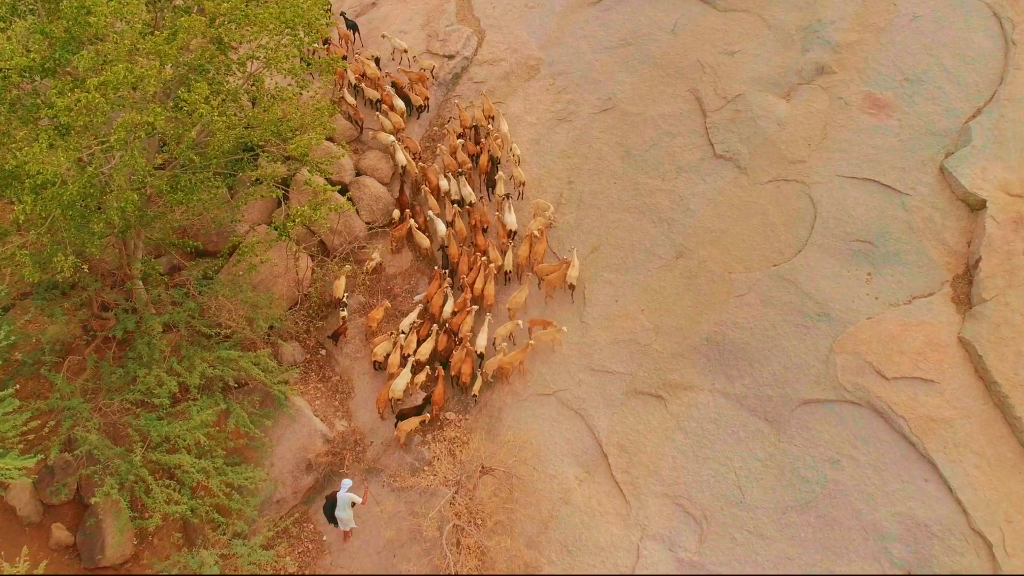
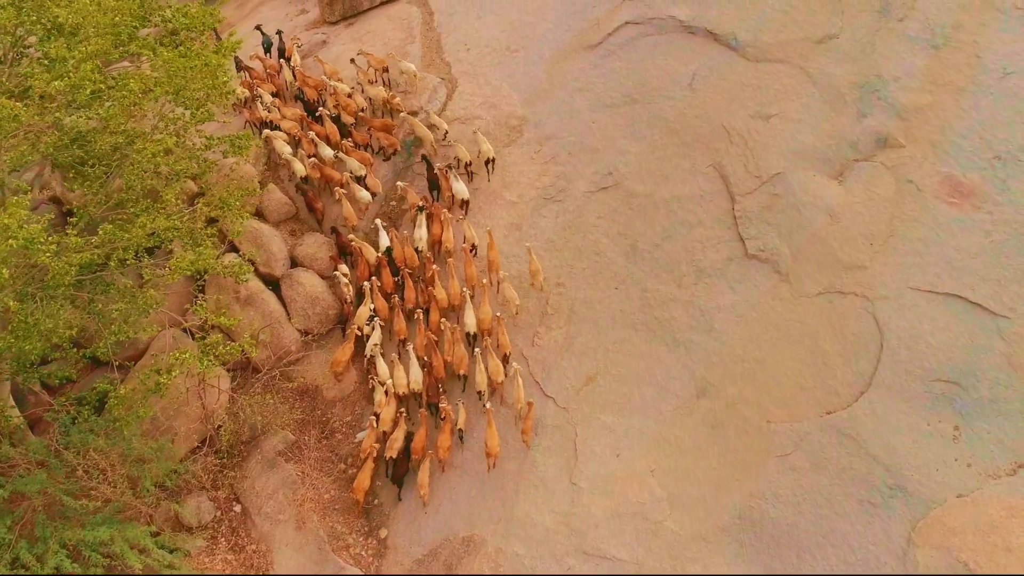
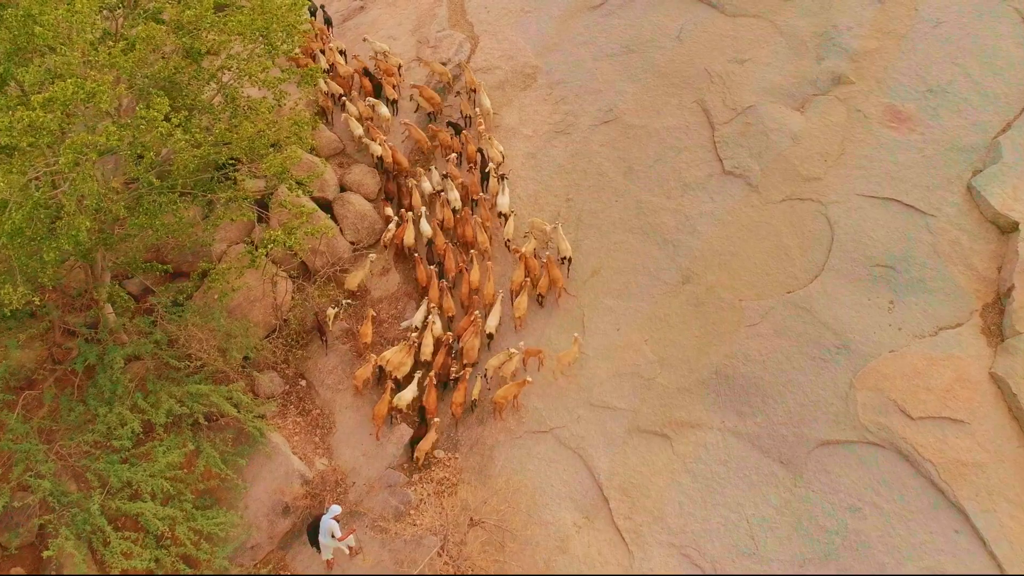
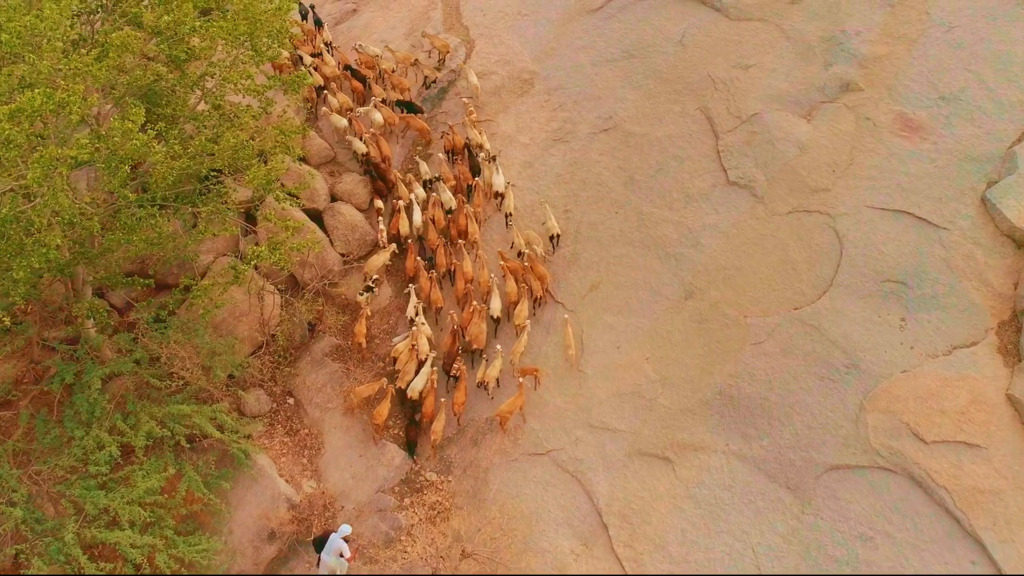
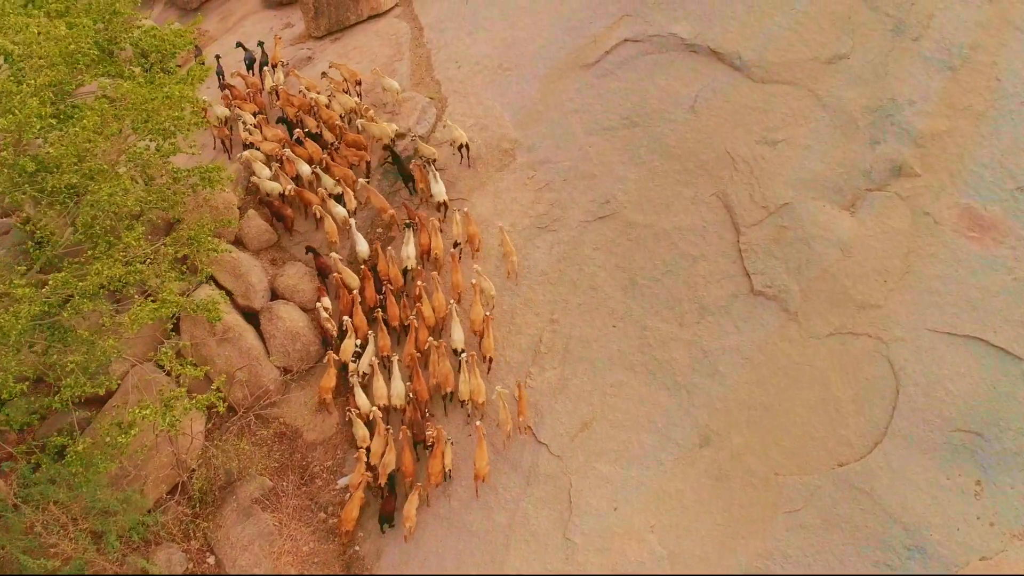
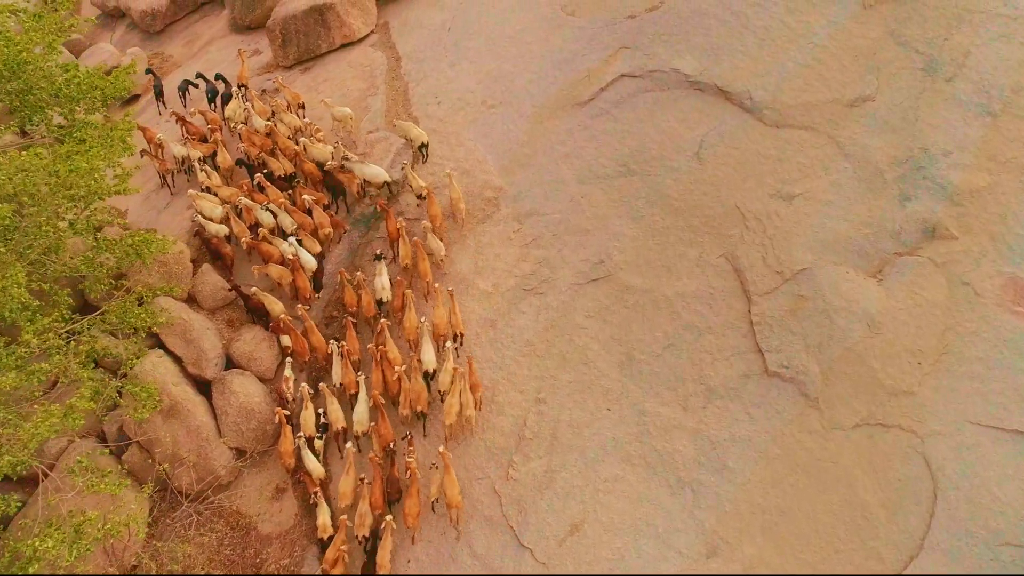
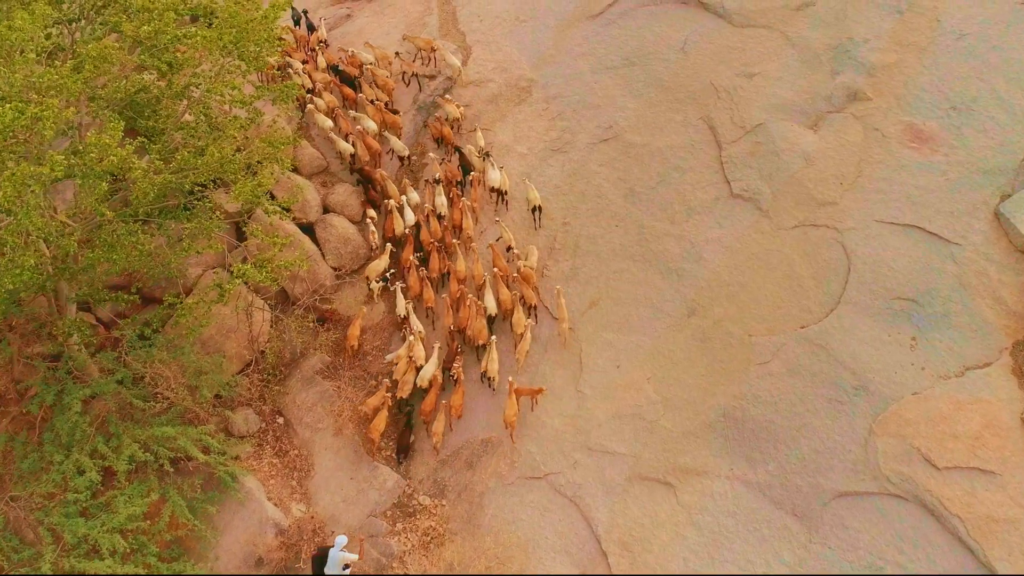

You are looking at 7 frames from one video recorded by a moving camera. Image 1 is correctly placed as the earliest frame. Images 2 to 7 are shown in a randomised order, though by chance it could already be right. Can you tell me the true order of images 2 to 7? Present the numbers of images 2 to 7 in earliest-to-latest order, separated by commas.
3, 4, 7, 2, 5, 6
